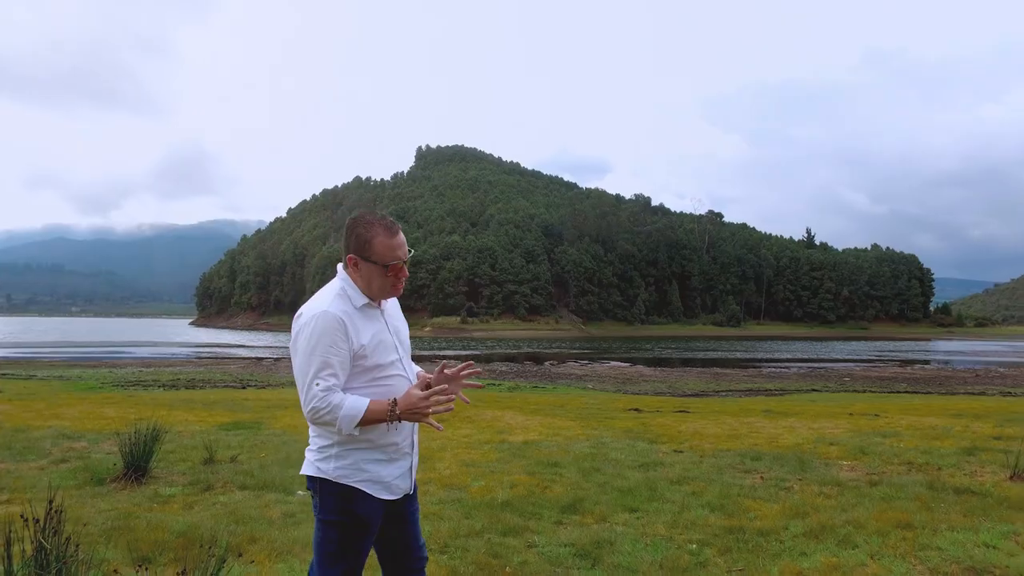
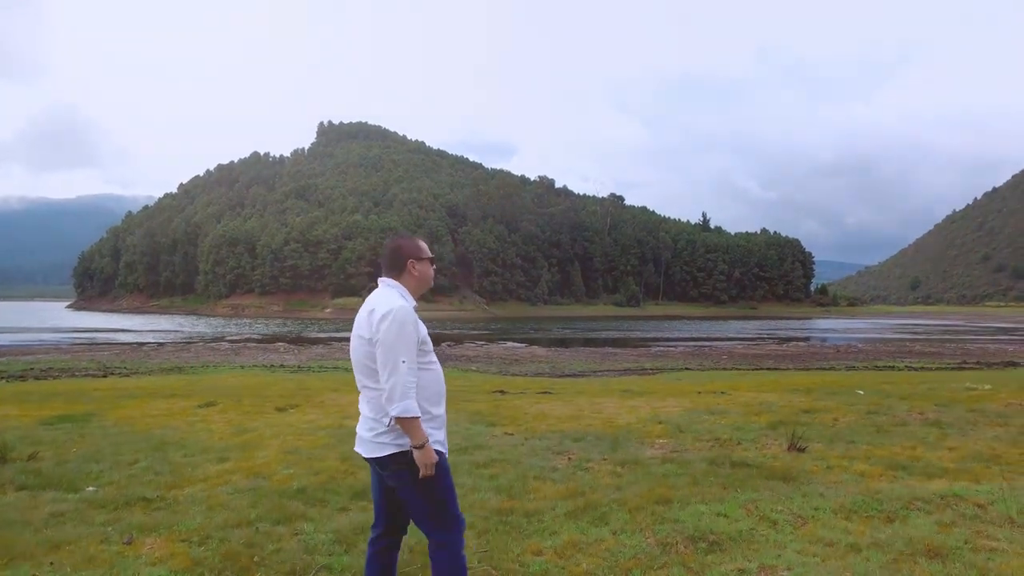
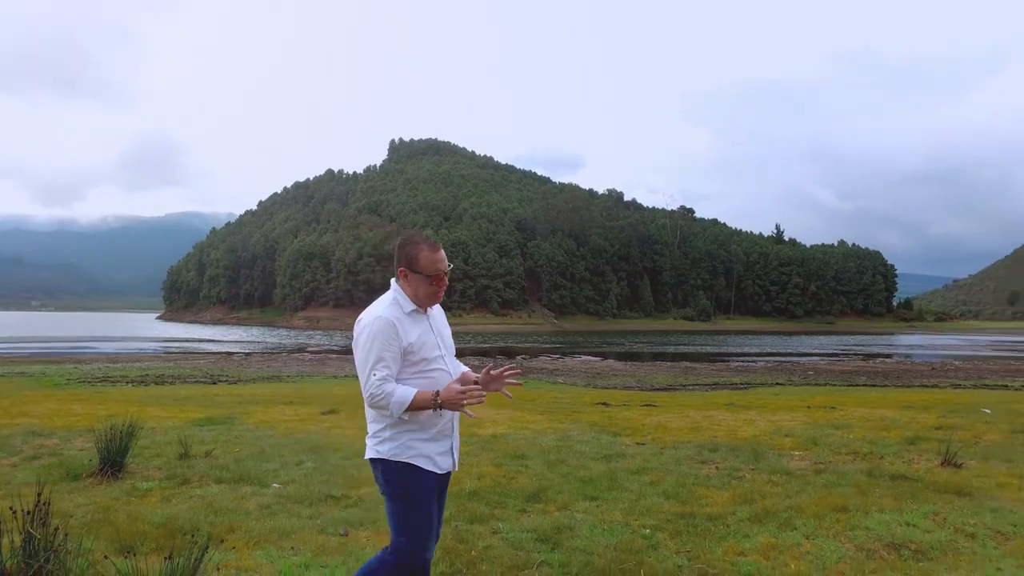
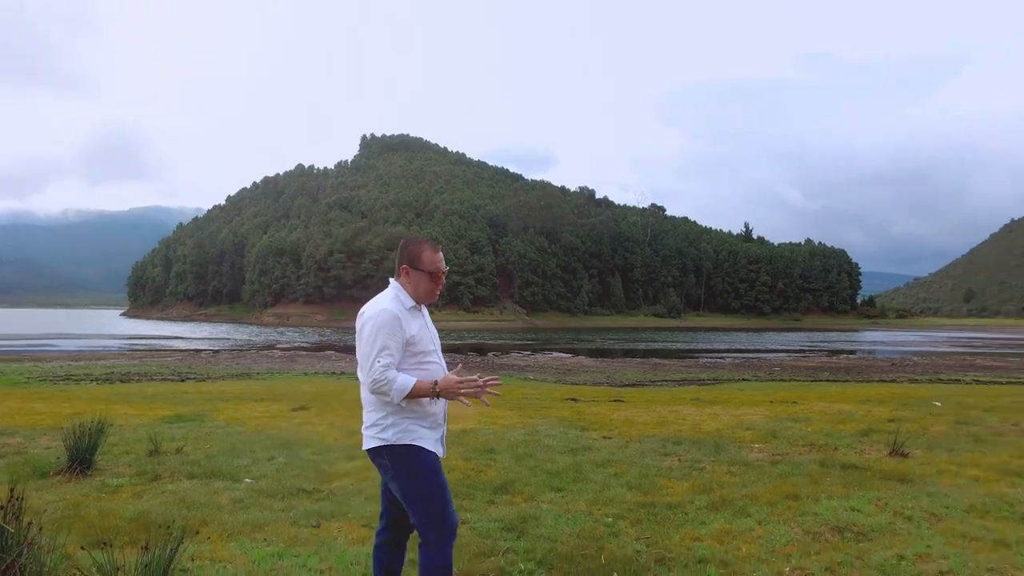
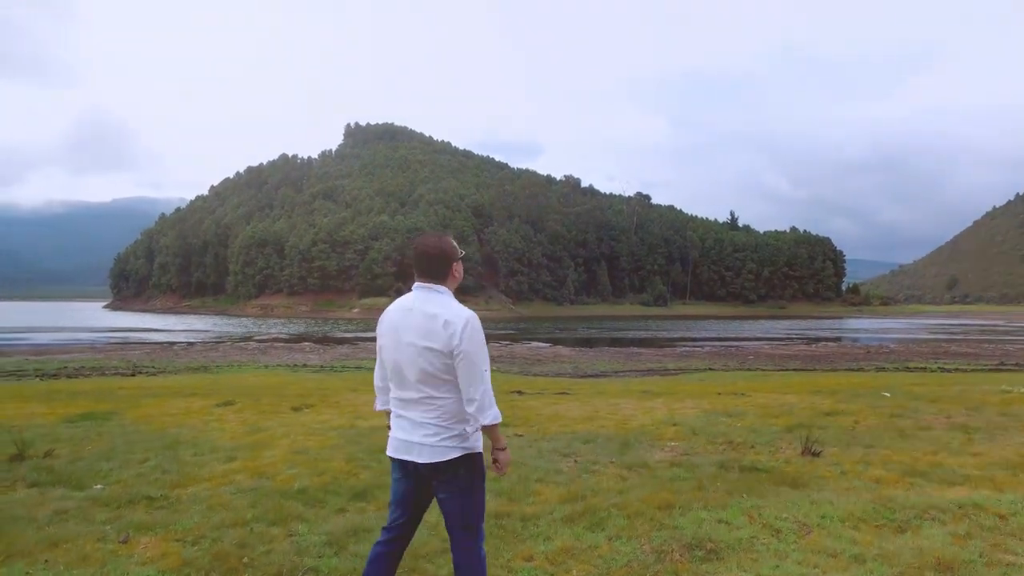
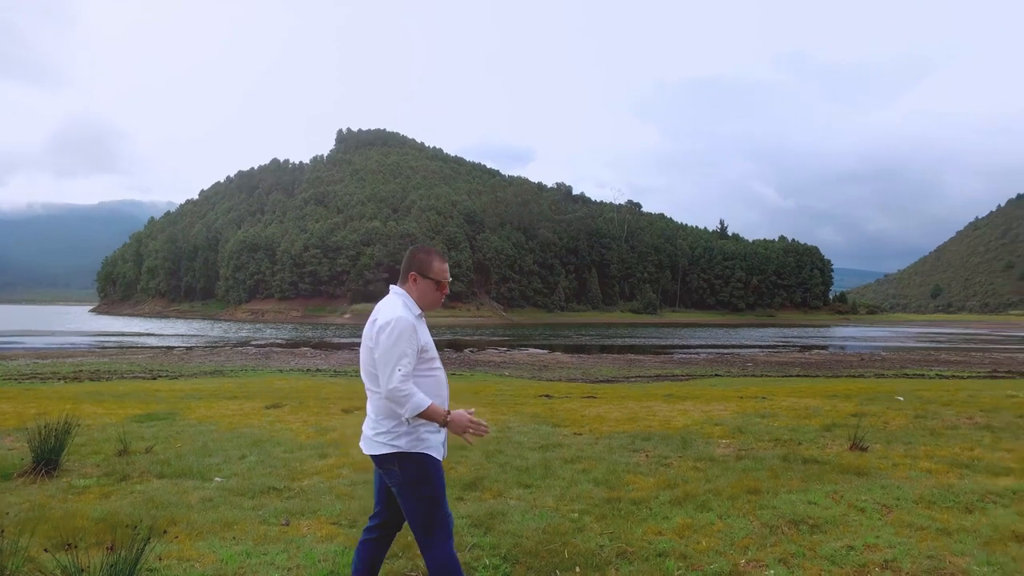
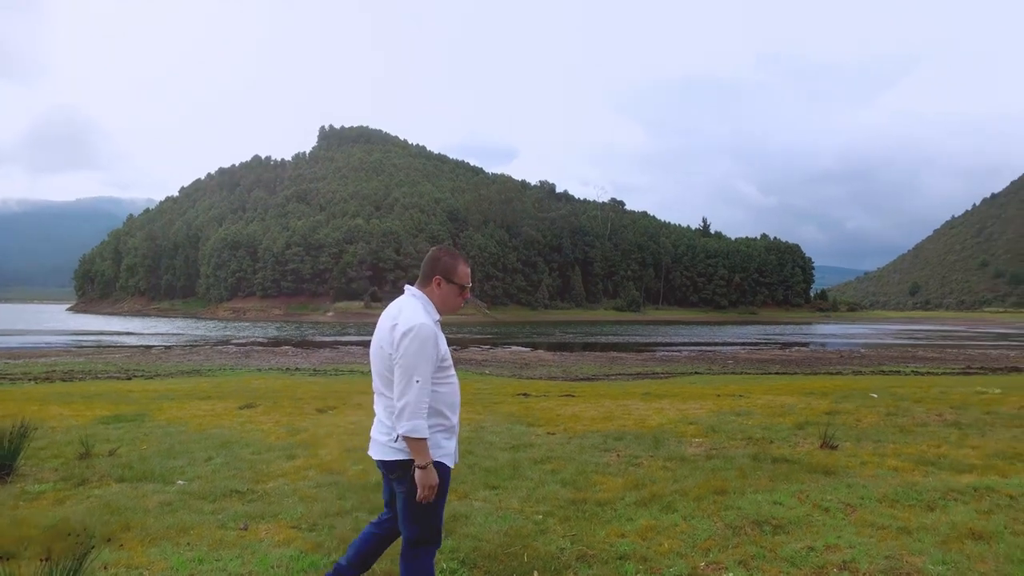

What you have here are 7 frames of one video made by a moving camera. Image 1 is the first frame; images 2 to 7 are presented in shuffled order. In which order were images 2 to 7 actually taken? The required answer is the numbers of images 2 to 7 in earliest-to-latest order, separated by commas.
3, 4, 6, 7, 2, 5
